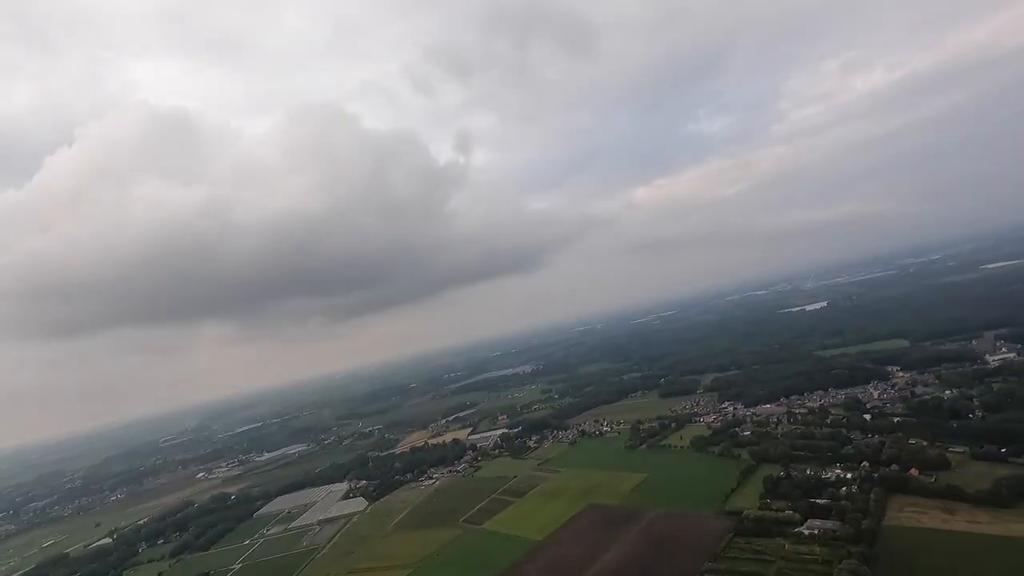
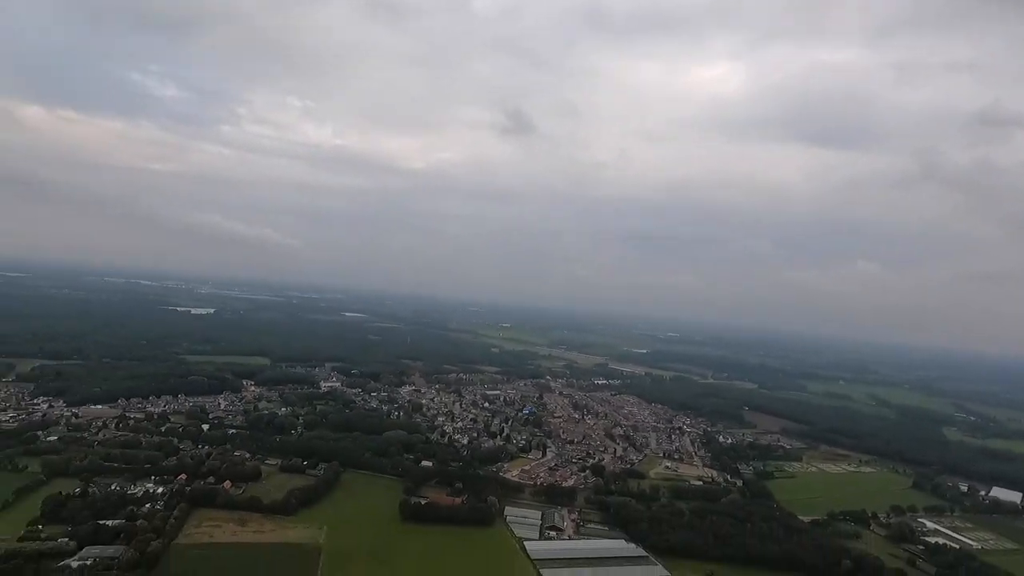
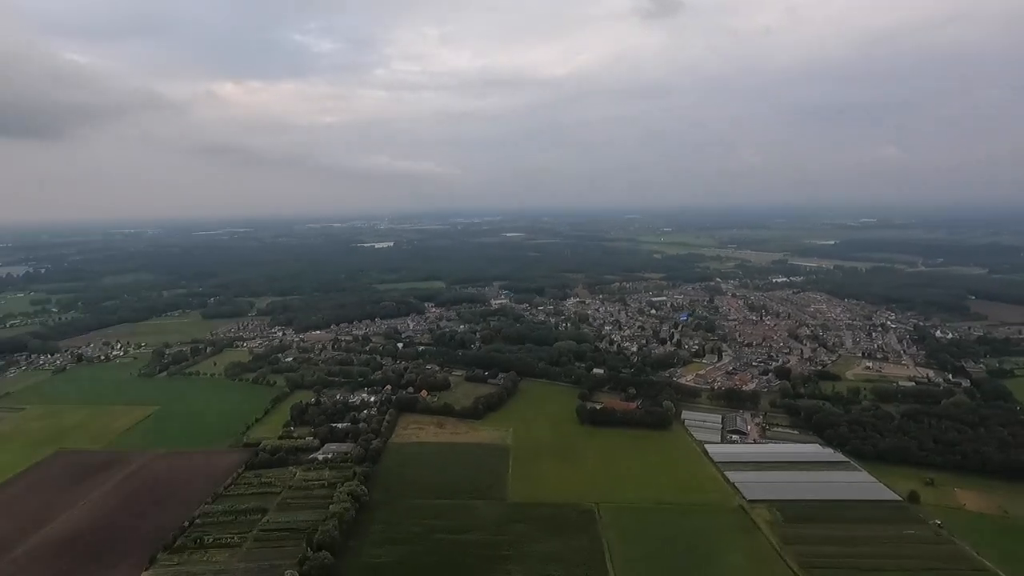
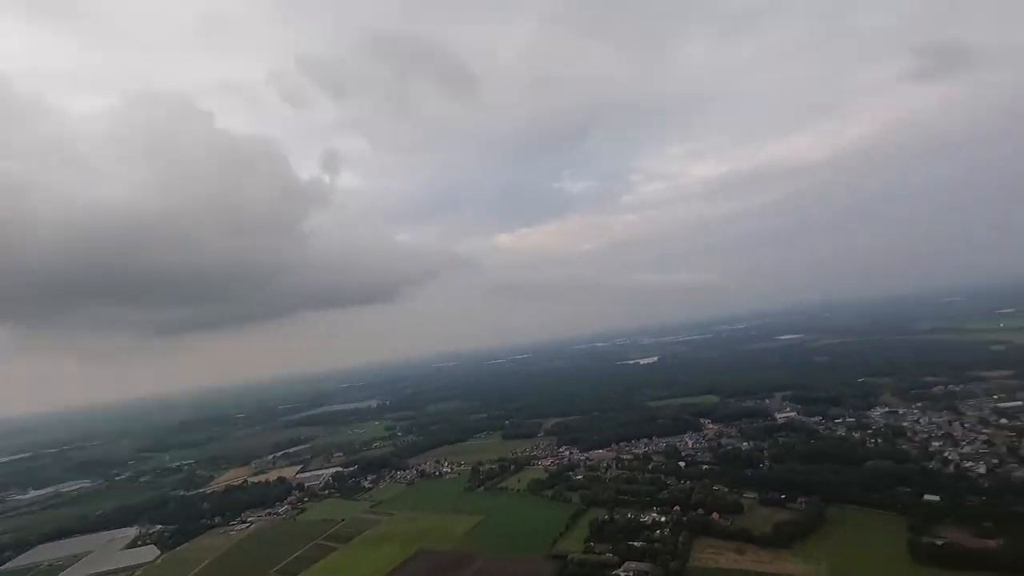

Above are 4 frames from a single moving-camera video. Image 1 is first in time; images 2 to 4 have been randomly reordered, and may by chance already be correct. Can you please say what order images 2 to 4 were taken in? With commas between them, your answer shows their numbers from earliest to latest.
4, 2, 3
